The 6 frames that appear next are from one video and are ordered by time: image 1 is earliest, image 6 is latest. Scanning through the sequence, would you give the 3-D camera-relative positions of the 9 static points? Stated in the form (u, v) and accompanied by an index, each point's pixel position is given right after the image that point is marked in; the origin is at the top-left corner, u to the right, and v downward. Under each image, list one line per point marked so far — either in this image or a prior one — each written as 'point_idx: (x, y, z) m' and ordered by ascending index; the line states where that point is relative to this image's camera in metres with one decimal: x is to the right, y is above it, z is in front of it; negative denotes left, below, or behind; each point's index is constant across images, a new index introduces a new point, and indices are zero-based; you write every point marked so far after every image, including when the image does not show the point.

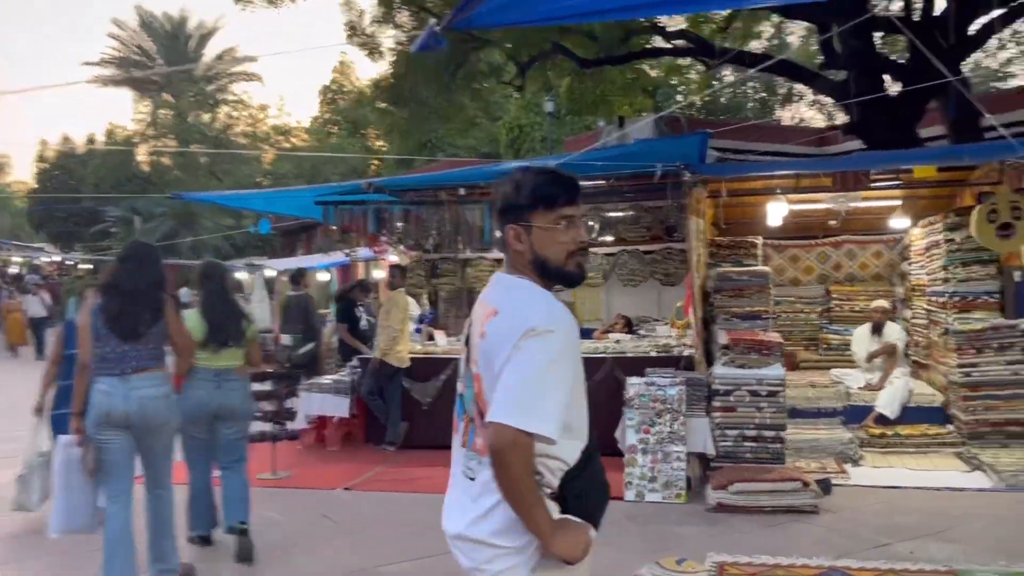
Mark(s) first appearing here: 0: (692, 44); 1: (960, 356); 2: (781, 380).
0: (+2.6, +3.5, +12.5) m
1: (+3.9, -0.6, +7.5) m
2: (+2.0, -0.7, +6.4) m
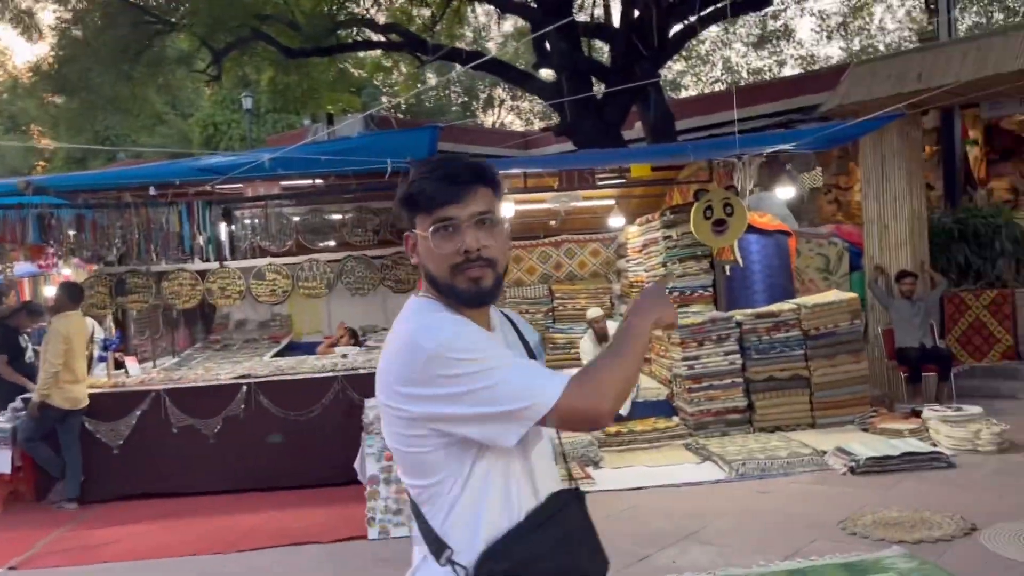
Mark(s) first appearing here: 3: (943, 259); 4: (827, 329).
0: (-1.5, +3.4, +12.0) m
1: (+1.5, -0.5, +7.7) m
2: (+0.1, -0.7, +6.1) m
3: (+4.6, +0.3, +9.3) m
4: (+2.8, -0.4, +7.6) m
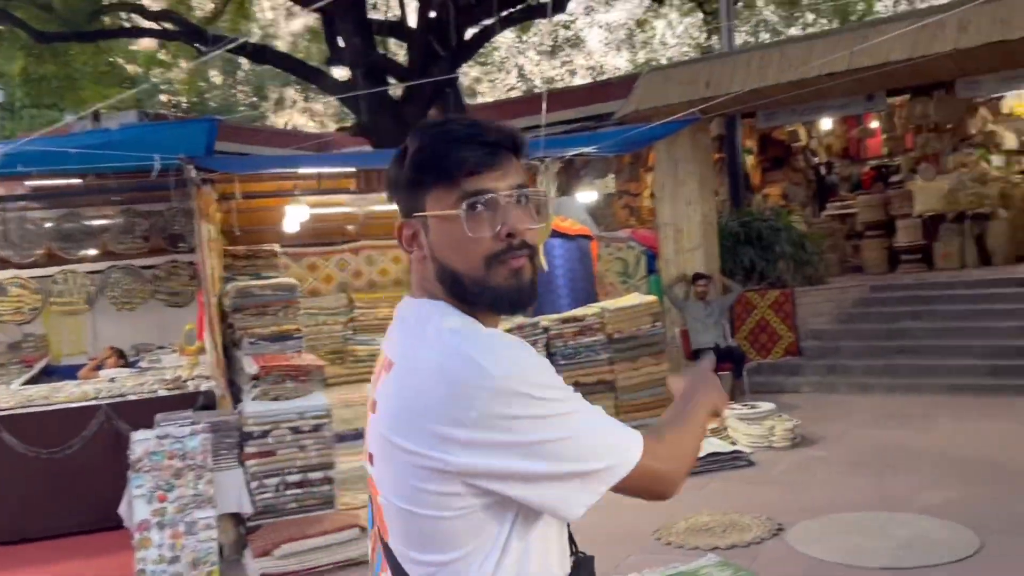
0: (-4.2, +3.3, +10.9) m
1: (-0.2, -0.6, +7.4) m
2: (-1.2, -0.8, +5.5) m
3: (+2.4, +0.3, +9.7) m
4: (+1.0, -0.4, +7.6) m
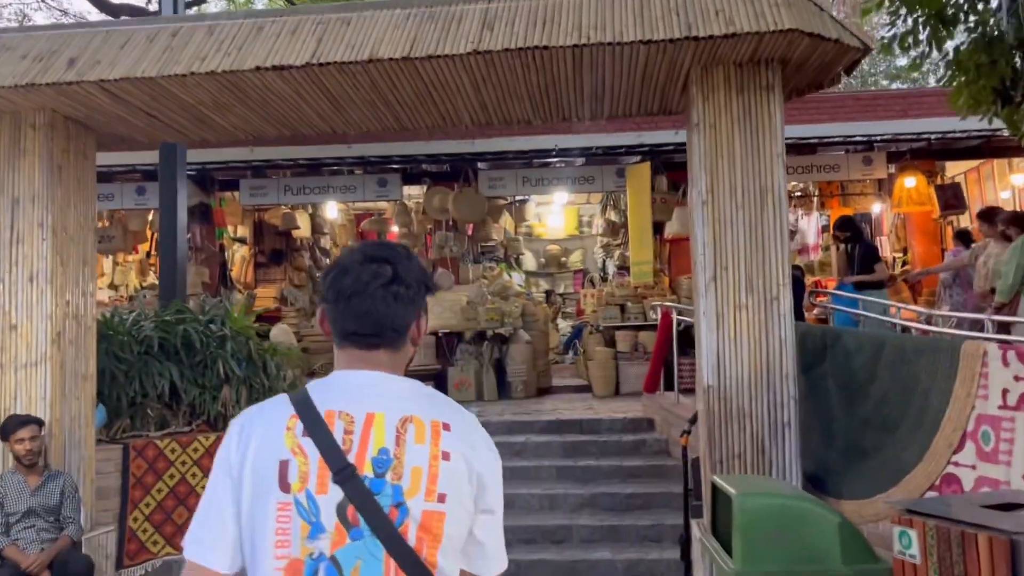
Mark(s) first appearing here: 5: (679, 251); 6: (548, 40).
0: (-8.8, +2.8, +4.1) m
1: (-3.7, -1.1, +2.5) m
2: (-3.7, -1.0, +0.4) m
3: (-2.6, -0.7, +5.9) m
4: (-2.8, -1.0, +3.4) m
5: (+1.9, +0.4, +9.9) m
6: (+0.2, +1.2, +4.1) m
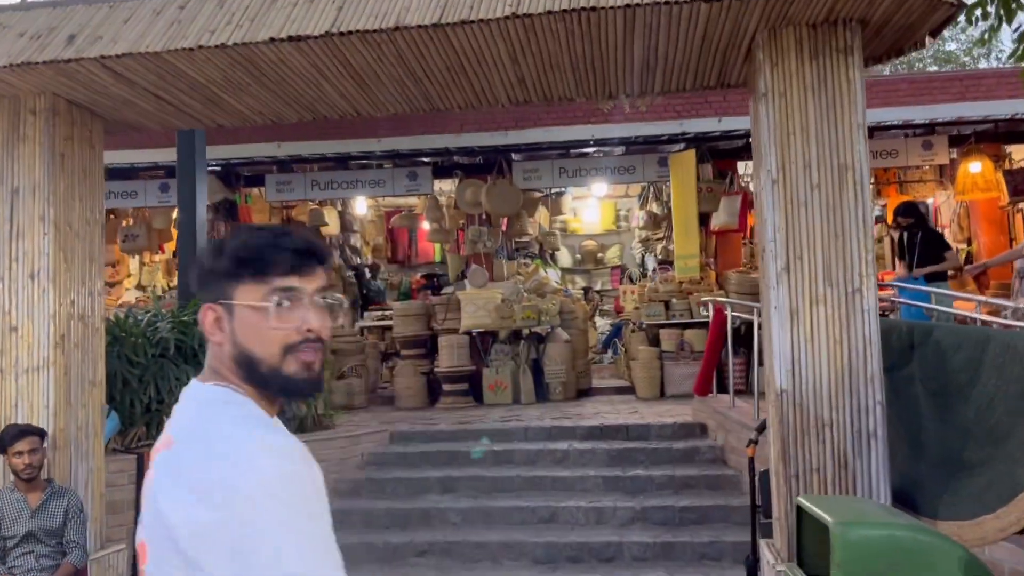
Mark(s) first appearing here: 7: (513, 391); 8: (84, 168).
0: (-8.7, +2.7, +4.0) m
1: (-3.6, -1.1, +2.2) m
2: (-3.6, -1.0, 0.0) m
3: (-2.3, -0.7, +5.5) m
4: (-2.6, -1.0, +3.0) m
5: (+2.3, +0.5, +9.4) m
6: (+0.4, +1.2, +3.6) m
7: (0.0, -1.1, +8.8) m
8: (-2.2, +0.6, +4.5) m
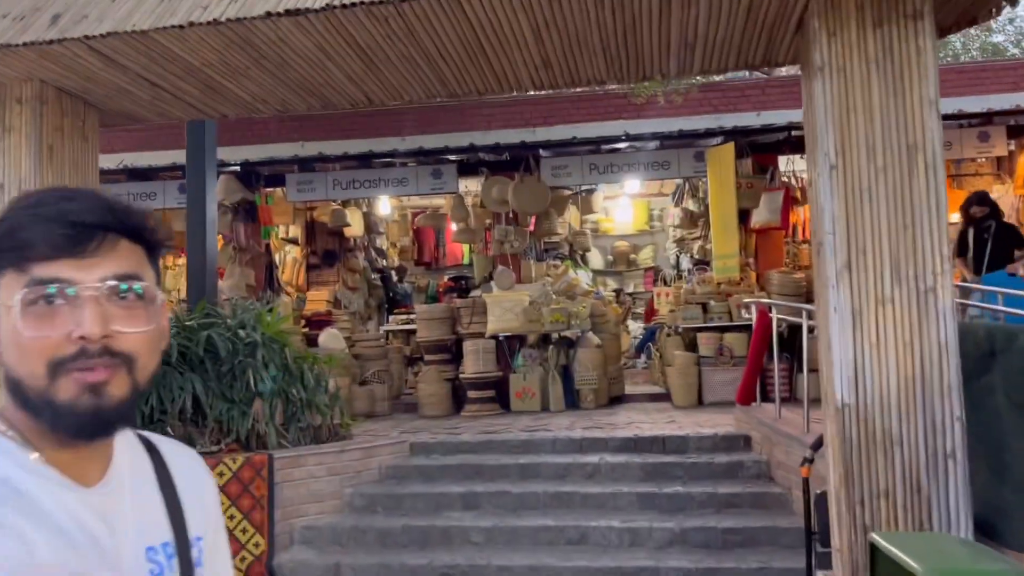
0: (-8.6, +2.7, +3.9) m
1: (-3.5, -1.1, +1.9) m
2: (-3.6, -1.0, -0.2) m
3: (-2.1, -0.7, +5.2) m
4: (-2.5, -1.0, +2.7) m
5: (+2.6, +0.5, +8.9) m
6: (+0.4, +1.2, +3.2) m
7: (+0.3, -1.1, +8.4) m
8: (-2.1, +0.6, +4.2) m
